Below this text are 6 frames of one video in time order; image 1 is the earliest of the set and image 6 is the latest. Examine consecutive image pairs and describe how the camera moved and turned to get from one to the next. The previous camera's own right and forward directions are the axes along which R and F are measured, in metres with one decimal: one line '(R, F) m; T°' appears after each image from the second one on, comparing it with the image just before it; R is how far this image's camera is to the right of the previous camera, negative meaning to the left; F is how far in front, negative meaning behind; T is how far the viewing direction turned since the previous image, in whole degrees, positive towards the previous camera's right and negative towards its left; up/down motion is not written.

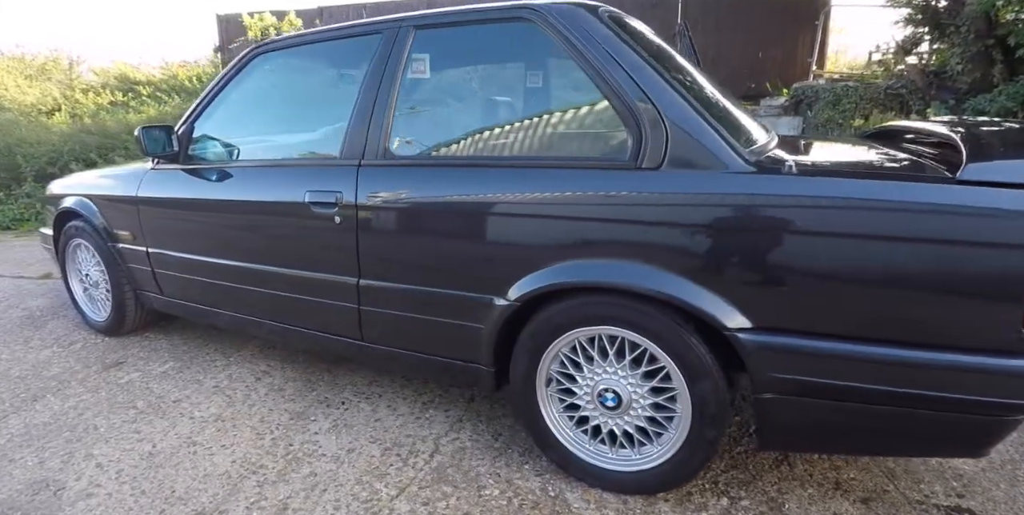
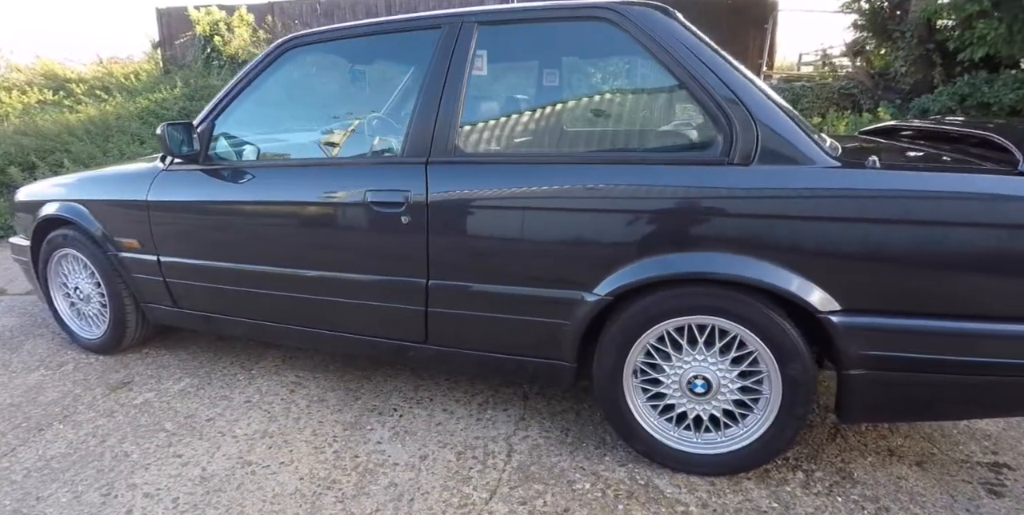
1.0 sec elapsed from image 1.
(-0.5, 0.0) m; +7°
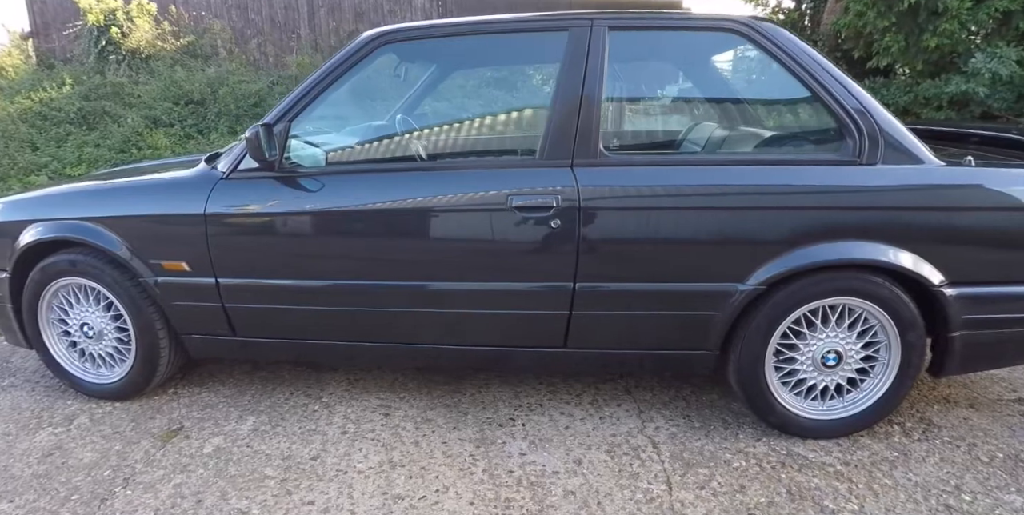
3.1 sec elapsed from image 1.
(-1.0, +0.1) m; +13°
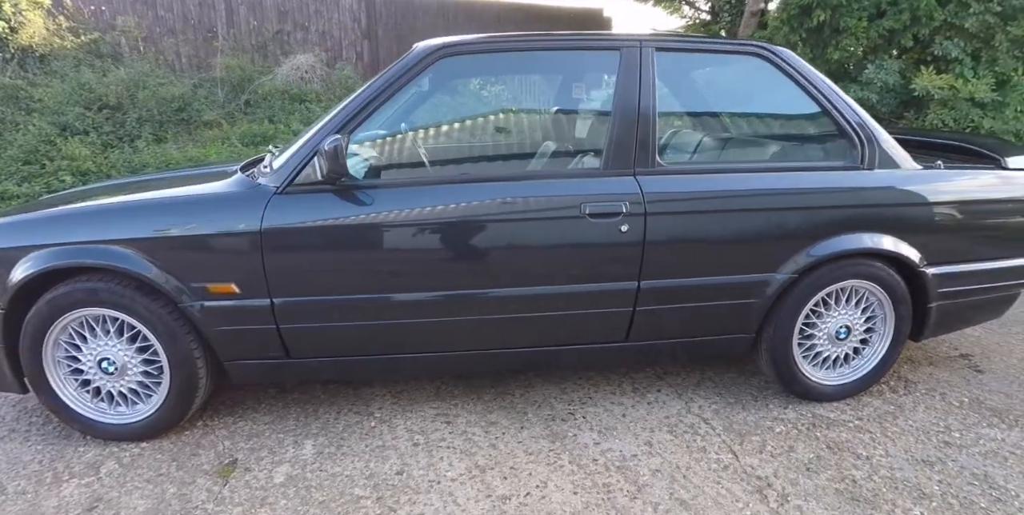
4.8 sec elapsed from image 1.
(-0.7, 0.0) m; +11°
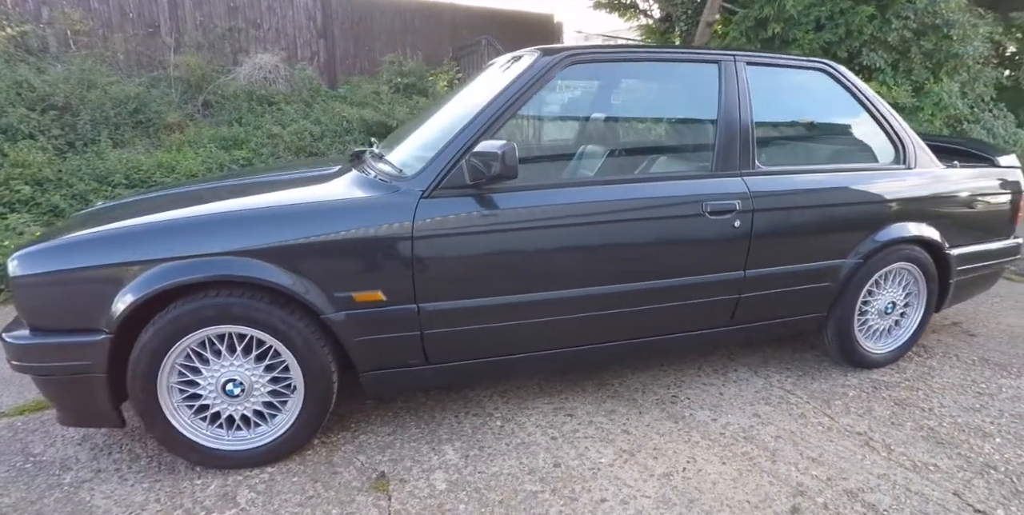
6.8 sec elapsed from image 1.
(-0.9, 0.0) m; +10°
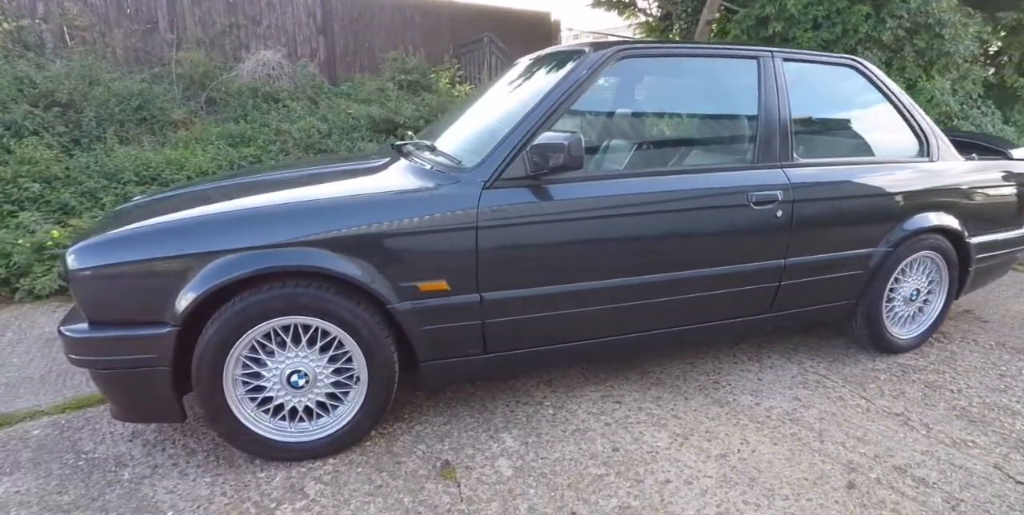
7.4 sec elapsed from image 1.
(-0.3, 0.0) m; +2°
